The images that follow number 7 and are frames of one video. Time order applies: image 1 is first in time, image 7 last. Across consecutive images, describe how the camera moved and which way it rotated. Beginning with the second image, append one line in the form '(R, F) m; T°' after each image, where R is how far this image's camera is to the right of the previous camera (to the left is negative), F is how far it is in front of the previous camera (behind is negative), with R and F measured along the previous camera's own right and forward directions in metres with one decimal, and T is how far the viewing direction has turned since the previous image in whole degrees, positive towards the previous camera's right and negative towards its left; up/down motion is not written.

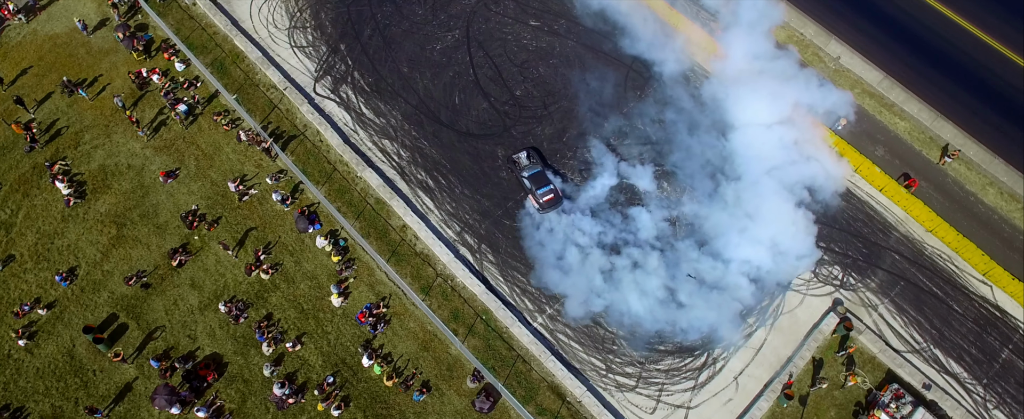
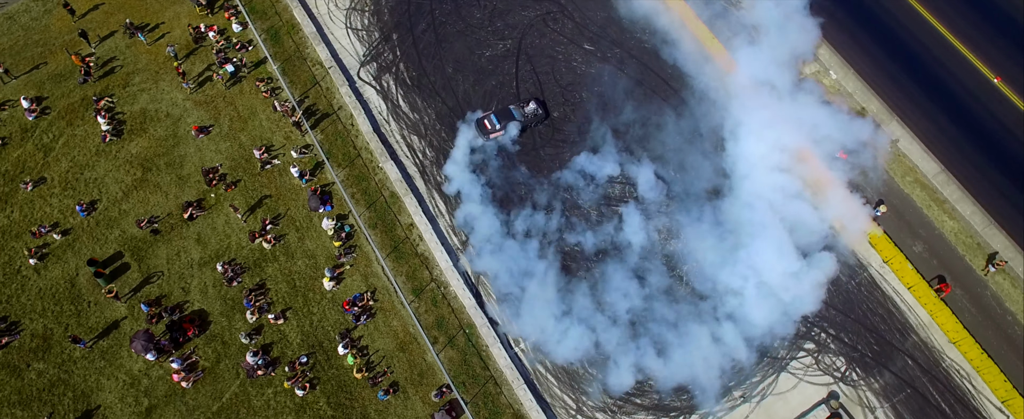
(+1.8, +0.3) m; -5°
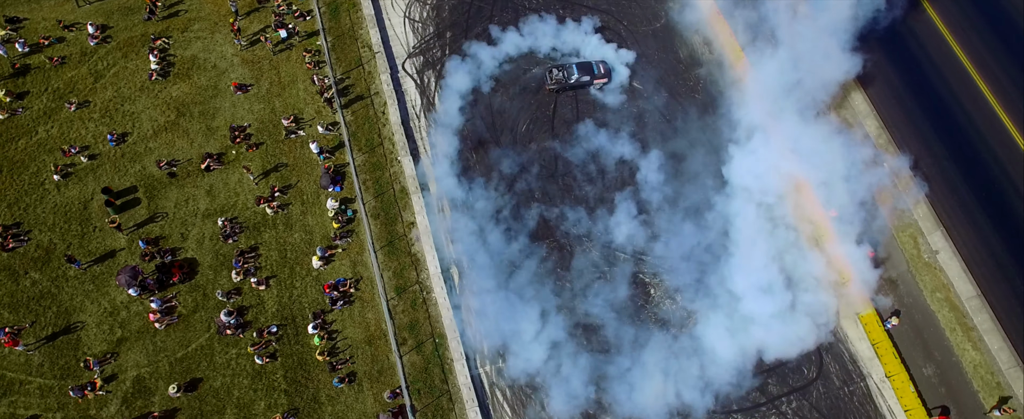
(+2.3, +0.3) m; -6°
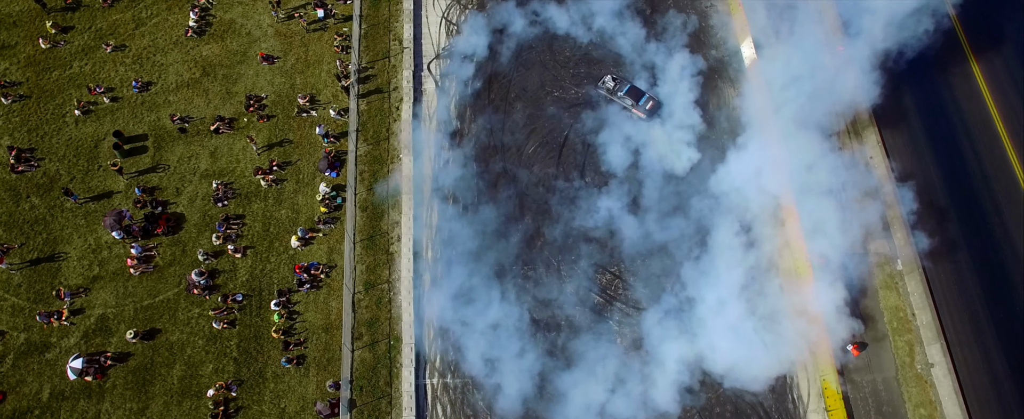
(+2.8, +0.3) m; -5°
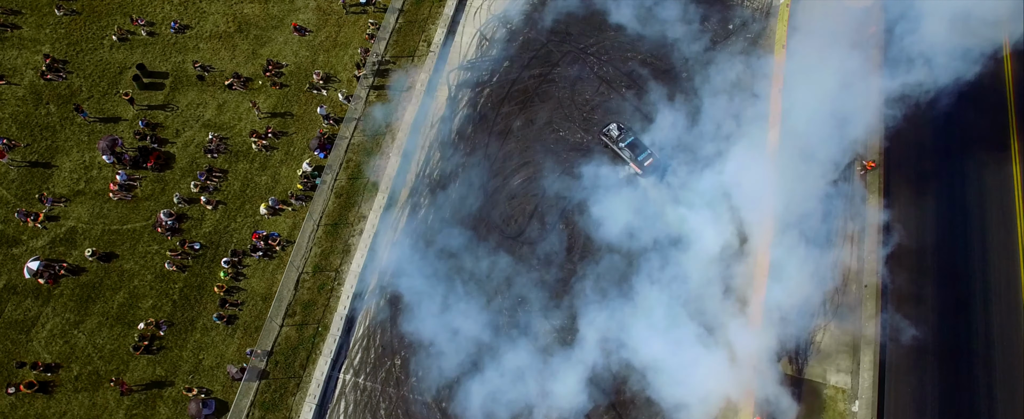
(+4.4, +0.3) m; -7°
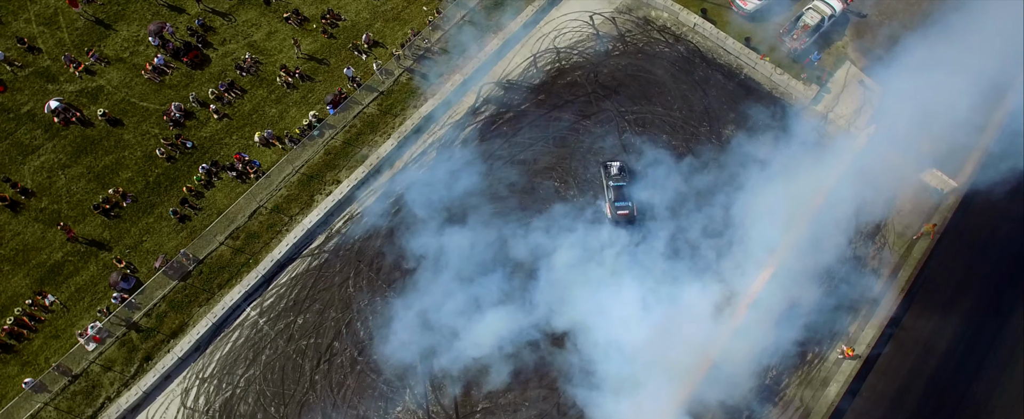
(+6.1, +0.7) m; -10°
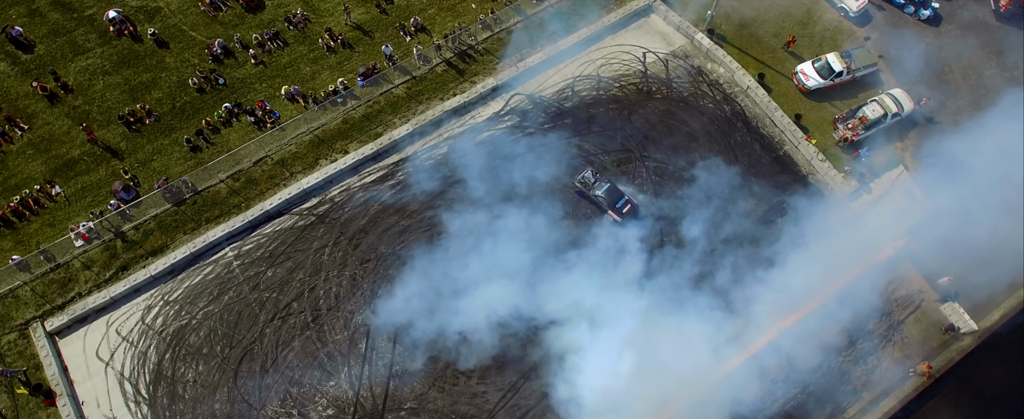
(+3.5, +0.6) m; -7°
